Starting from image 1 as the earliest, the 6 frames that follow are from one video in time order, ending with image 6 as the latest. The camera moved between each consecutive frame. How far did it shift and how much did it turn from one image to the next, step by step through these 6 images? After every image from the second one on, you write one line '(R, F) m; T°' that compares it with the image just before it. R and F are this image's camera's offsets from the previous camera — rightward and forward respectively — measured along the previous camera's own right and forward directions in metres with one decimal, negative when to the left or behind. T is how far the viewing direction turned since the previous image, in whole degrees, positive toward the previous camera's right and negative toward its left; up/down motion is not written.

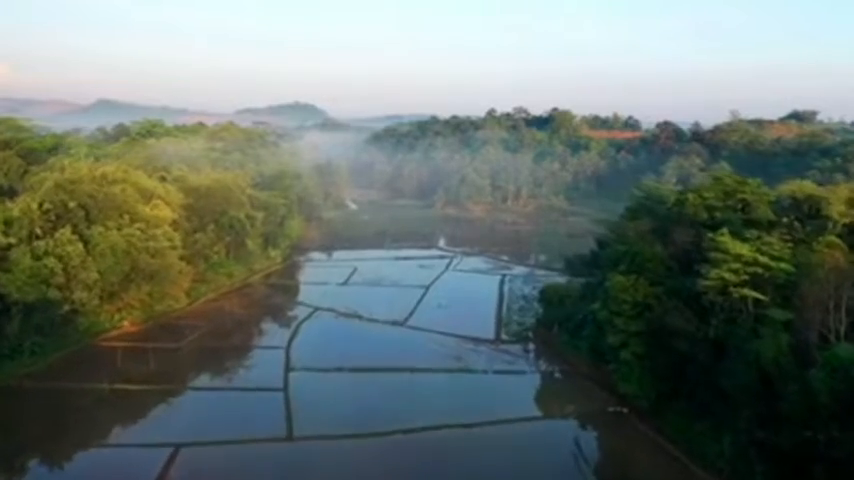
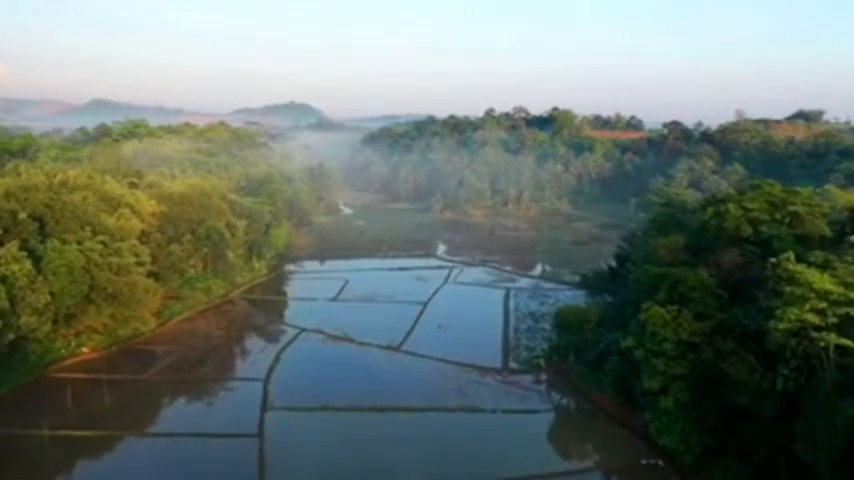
(0.0, +2.6) m; 0°
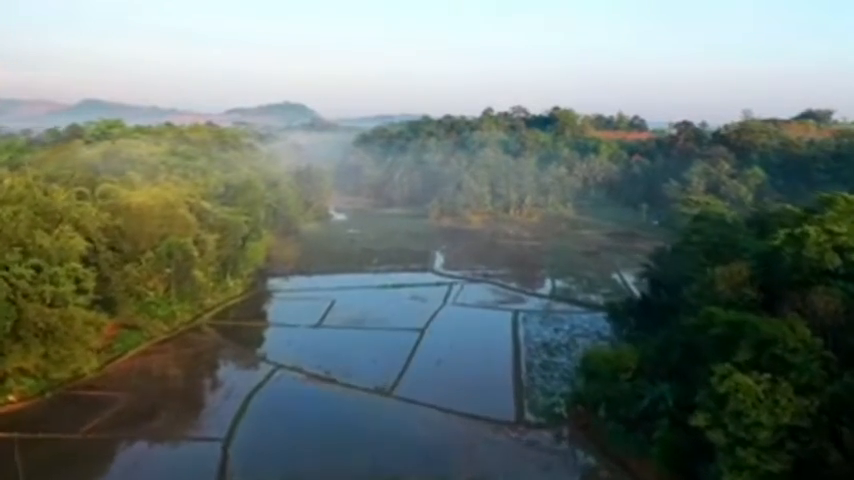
(0.0, +3.5) m; 0°
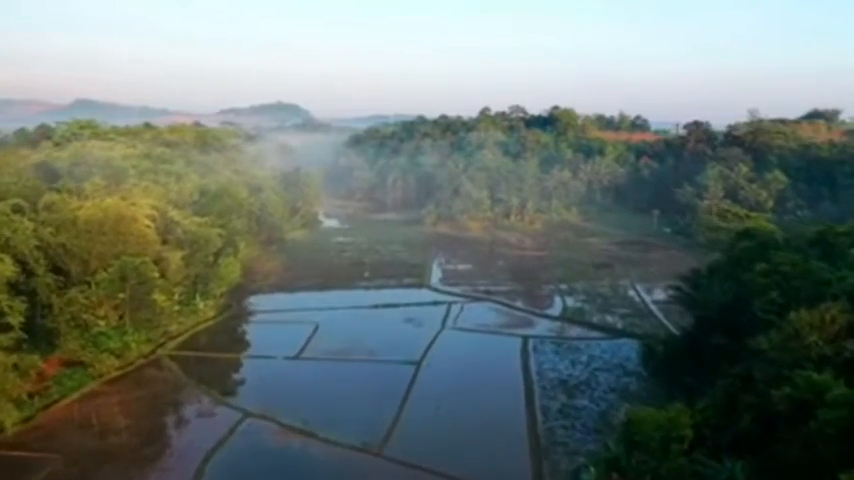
(0.0, +3.2) m; 0°
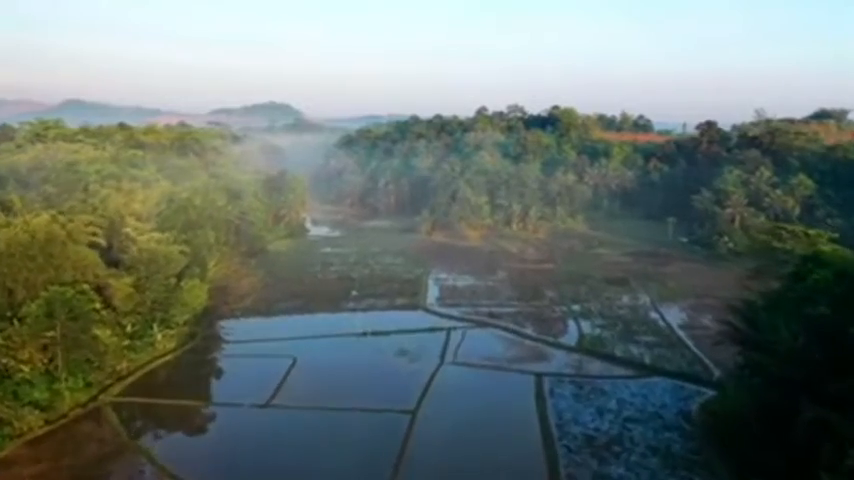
(0.0, +3.5) m; 0°
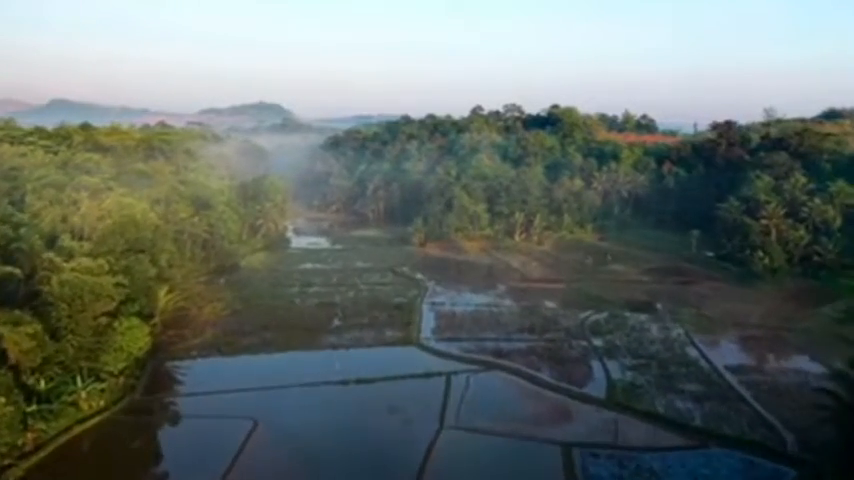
(-0.1, +4.3) m; 0°
